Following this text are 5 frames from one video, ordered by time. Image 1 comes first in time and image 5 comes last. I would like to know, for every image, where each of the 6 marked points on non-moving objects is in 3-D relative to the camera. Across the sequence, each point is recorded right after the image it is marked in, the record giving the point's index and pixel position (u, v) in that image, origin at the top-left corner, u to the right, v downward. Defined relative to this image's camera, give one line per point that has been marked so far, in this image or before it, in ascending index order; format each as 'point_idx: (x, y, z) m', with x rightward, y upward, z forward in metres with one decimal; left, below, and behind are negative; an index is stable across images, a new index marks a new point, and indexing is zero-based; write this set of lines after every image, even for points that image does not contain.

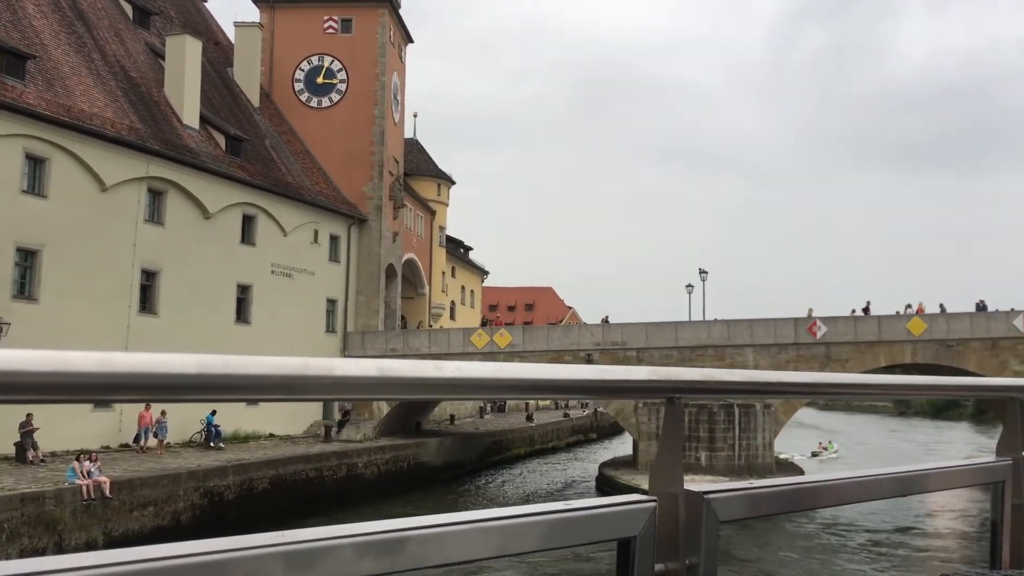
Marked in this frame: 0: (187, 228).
0: (-6.5, +1.2, +19.5) m
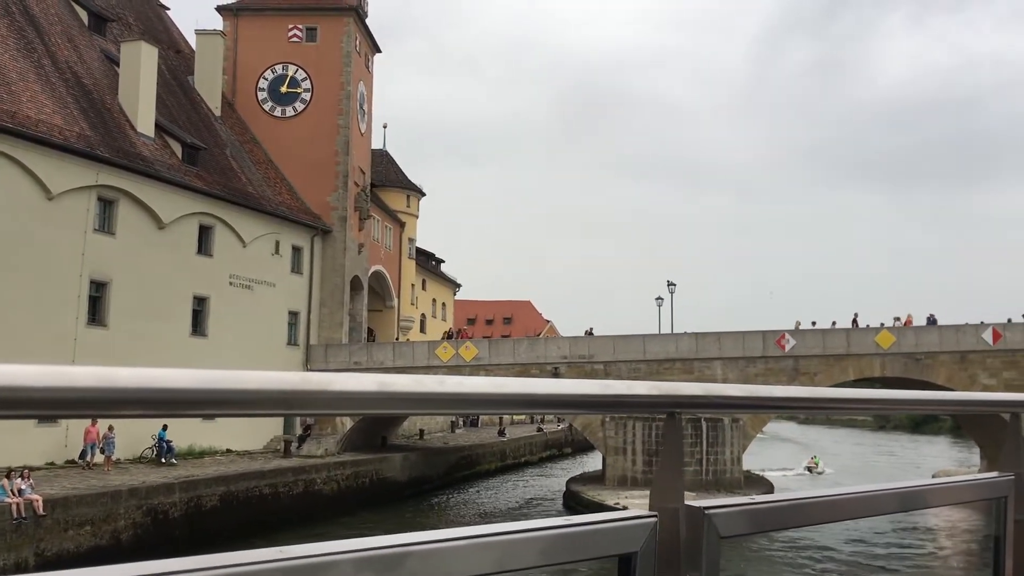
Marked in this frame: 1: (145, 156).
0: (-7.2, +1.0, +19.0) m
1: (-7.4, +2.7, +19.6) m
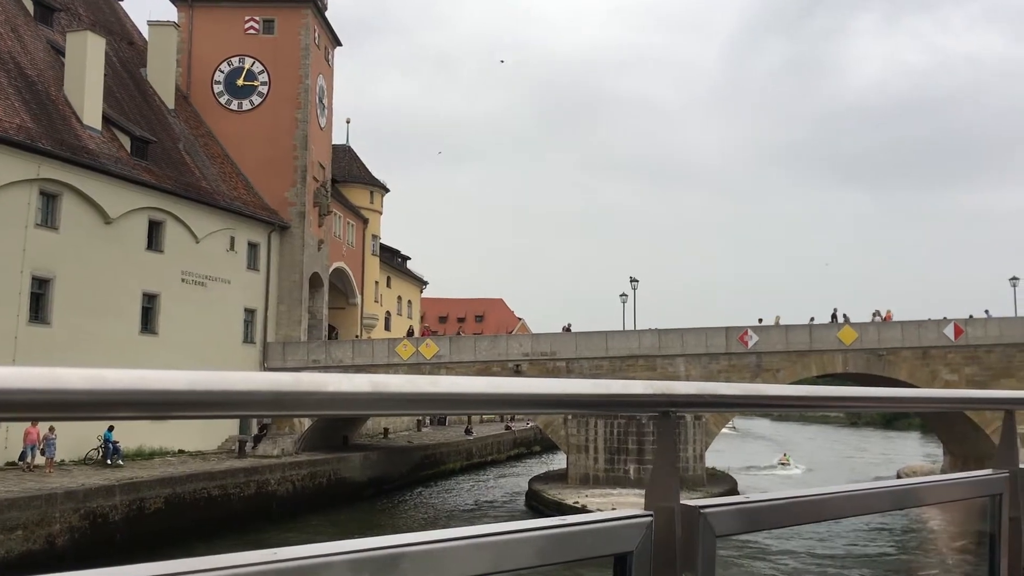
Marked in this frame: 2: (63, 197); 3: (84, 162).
0: (-8.1, +1.0, +18.5) m
1: (-8.3, +2.7, +19.1) m
2: (-8.3, +1.7, +18.0) m
3: (-8.1, +2.4, +18.3) m
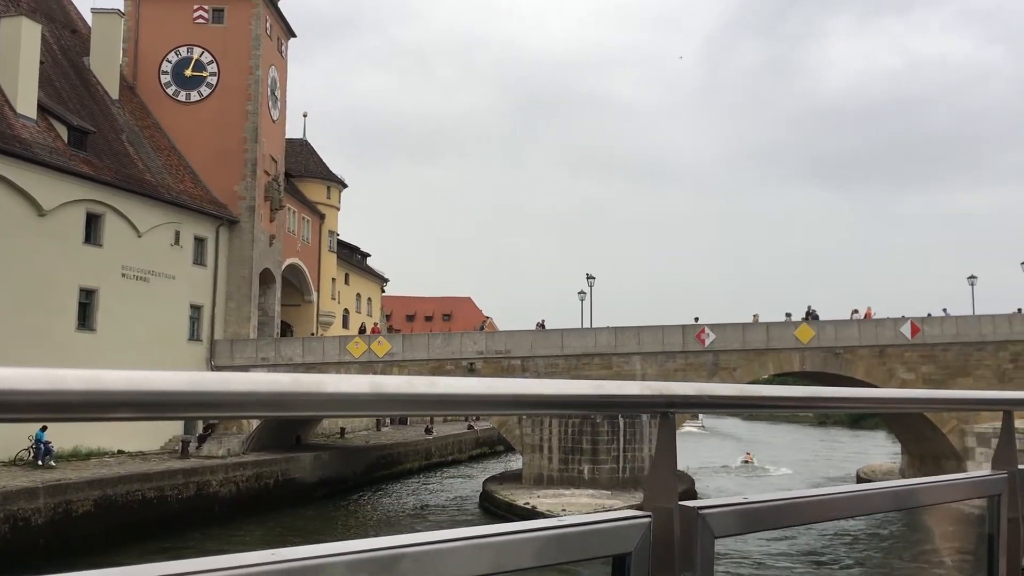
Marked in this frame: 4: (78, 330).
0: (-9.0, +1.1, +17.8) m
1: (-9.3, +2.8, +18.4) m
2: (-9.2, +1.8, +17.3) m
3: (-9.0, +2.5, +17.6) m
4: (-8.7, -0.9, +19.5) m
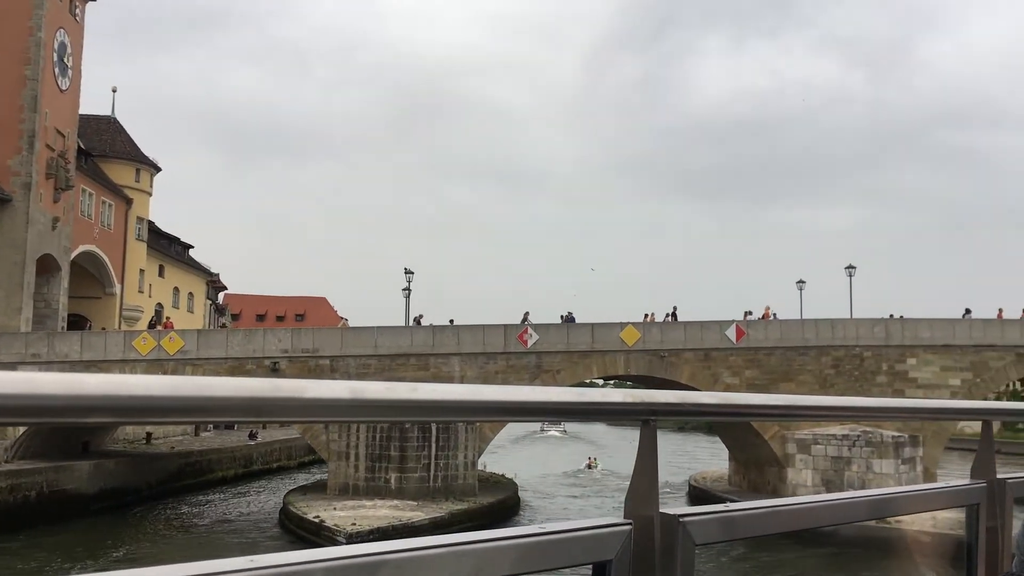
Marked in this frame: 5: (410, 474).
0: (-12.5, +1.5, +14.8) m
1: (-12.7, +3.2, +15.4) m
2: (-12.6, +2.1, +14.3) m
3: (-12.4, +2.8, +14.6) m
4: (-12.4, -0.5, +16.5) m
5: (-2.1, -3.7, +19.3) m
